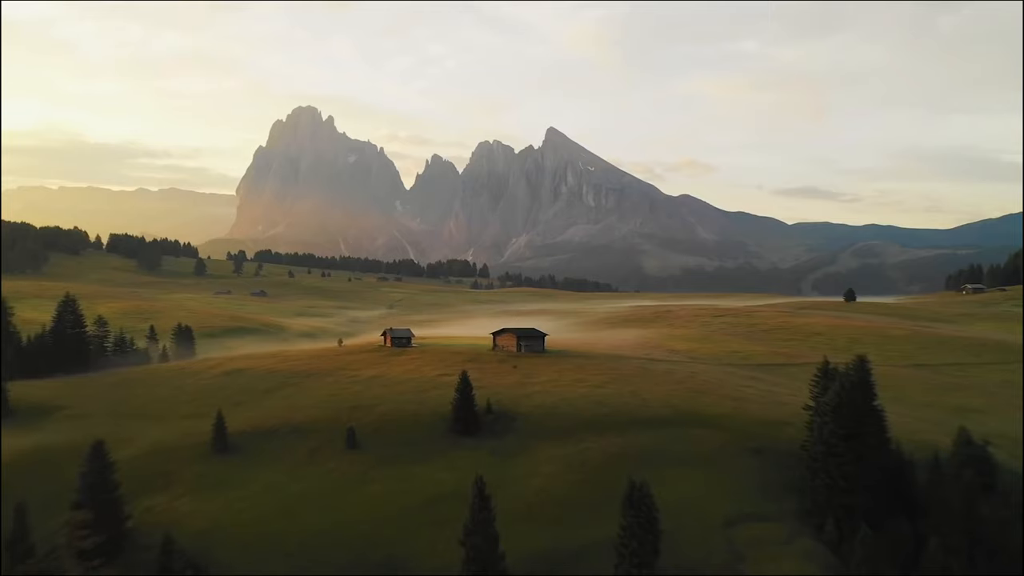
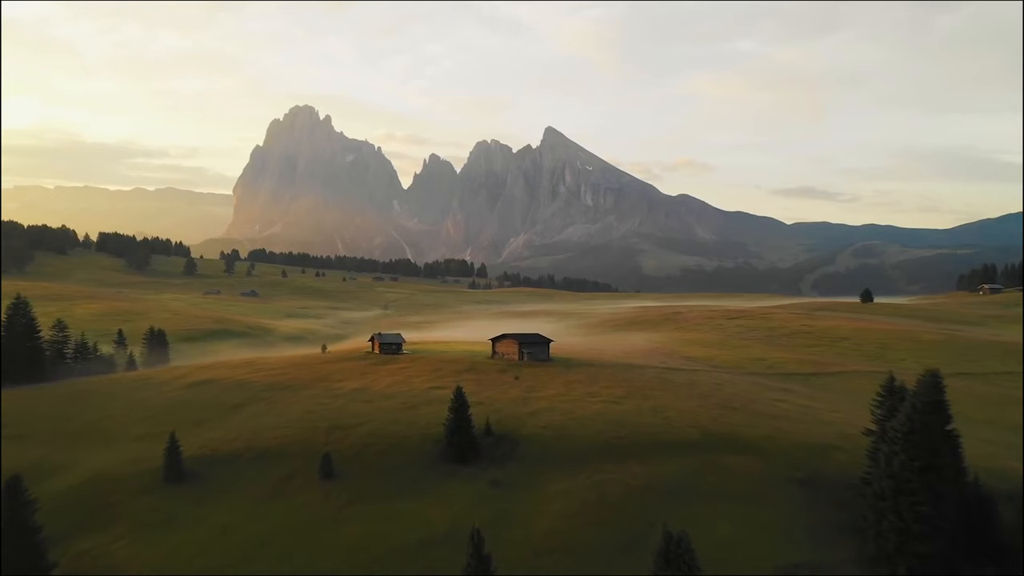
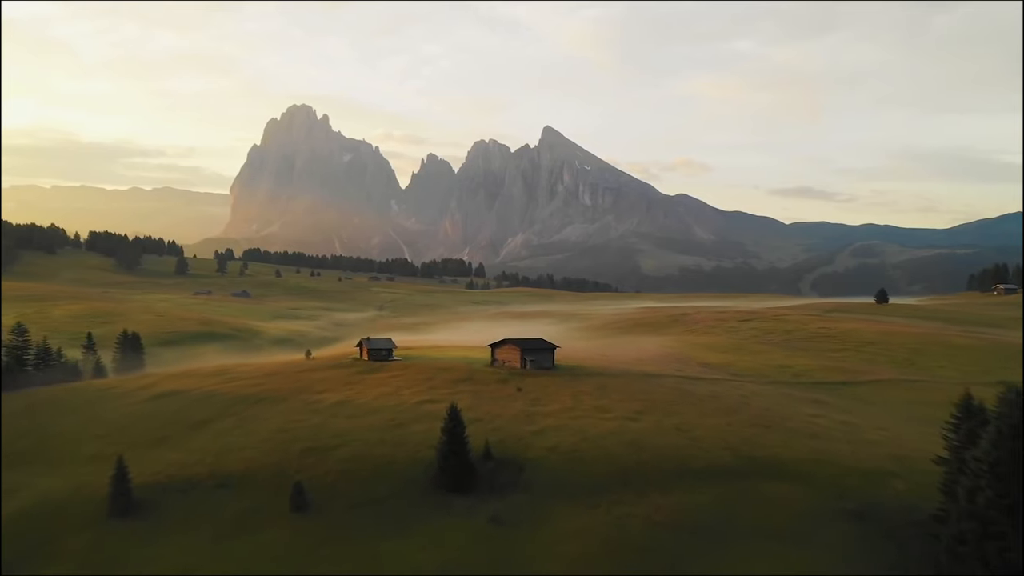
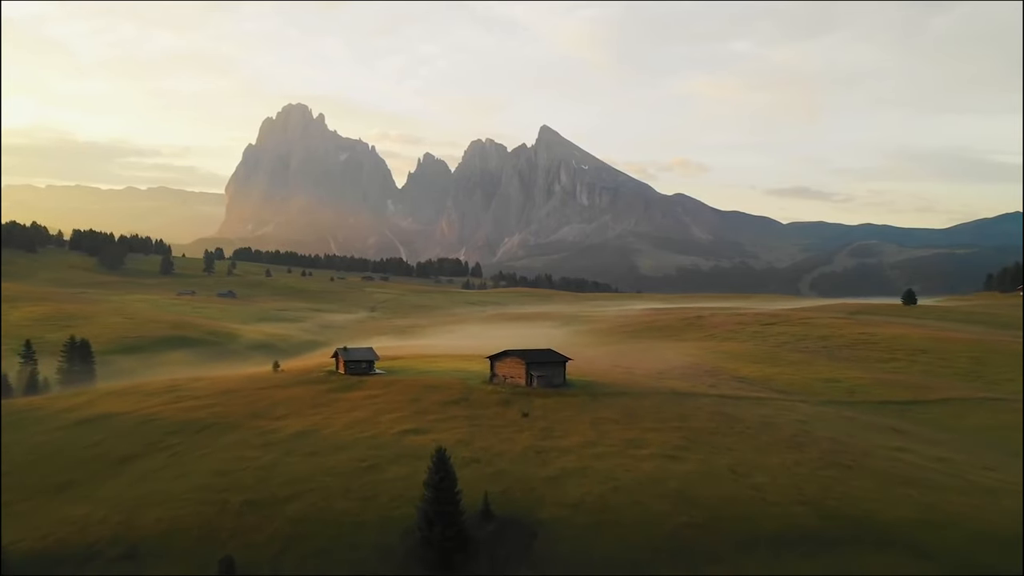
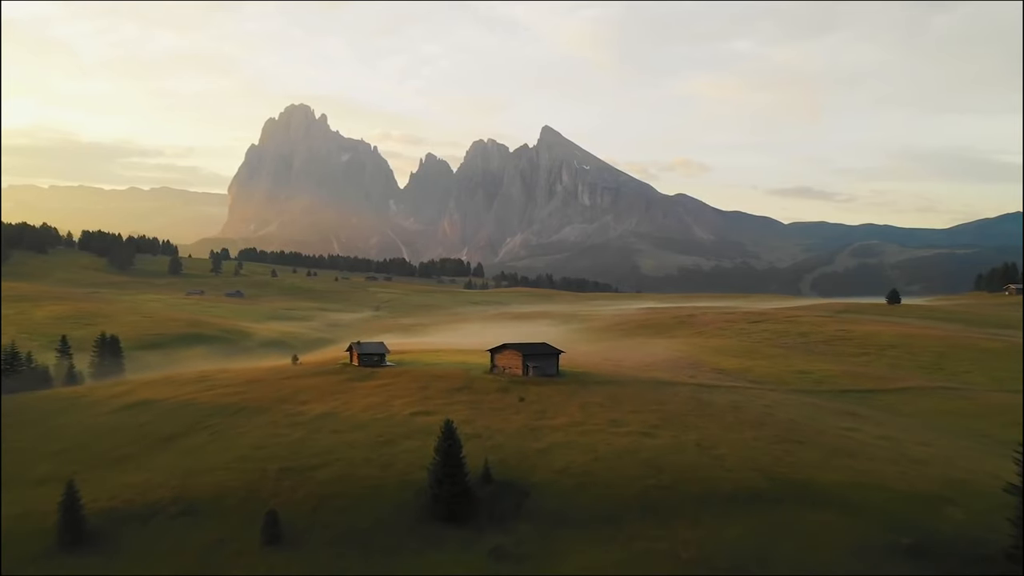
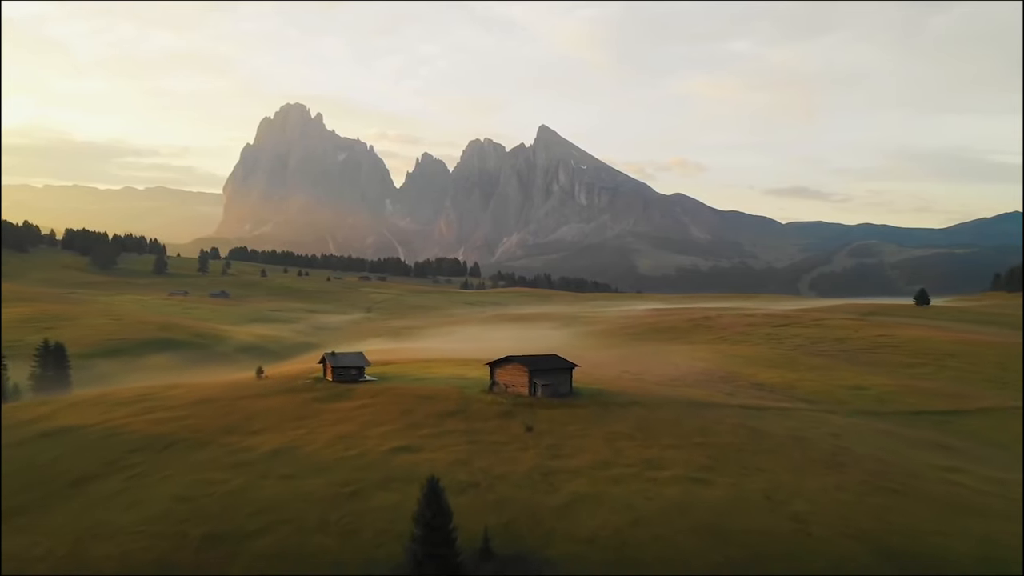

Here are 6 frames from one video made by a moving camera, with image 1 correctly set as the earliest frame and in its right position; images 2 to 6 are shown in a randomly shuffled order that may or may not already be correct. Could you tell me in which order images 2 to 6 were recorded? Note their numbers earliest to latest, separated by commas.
2, 3, 5, 4, 6
